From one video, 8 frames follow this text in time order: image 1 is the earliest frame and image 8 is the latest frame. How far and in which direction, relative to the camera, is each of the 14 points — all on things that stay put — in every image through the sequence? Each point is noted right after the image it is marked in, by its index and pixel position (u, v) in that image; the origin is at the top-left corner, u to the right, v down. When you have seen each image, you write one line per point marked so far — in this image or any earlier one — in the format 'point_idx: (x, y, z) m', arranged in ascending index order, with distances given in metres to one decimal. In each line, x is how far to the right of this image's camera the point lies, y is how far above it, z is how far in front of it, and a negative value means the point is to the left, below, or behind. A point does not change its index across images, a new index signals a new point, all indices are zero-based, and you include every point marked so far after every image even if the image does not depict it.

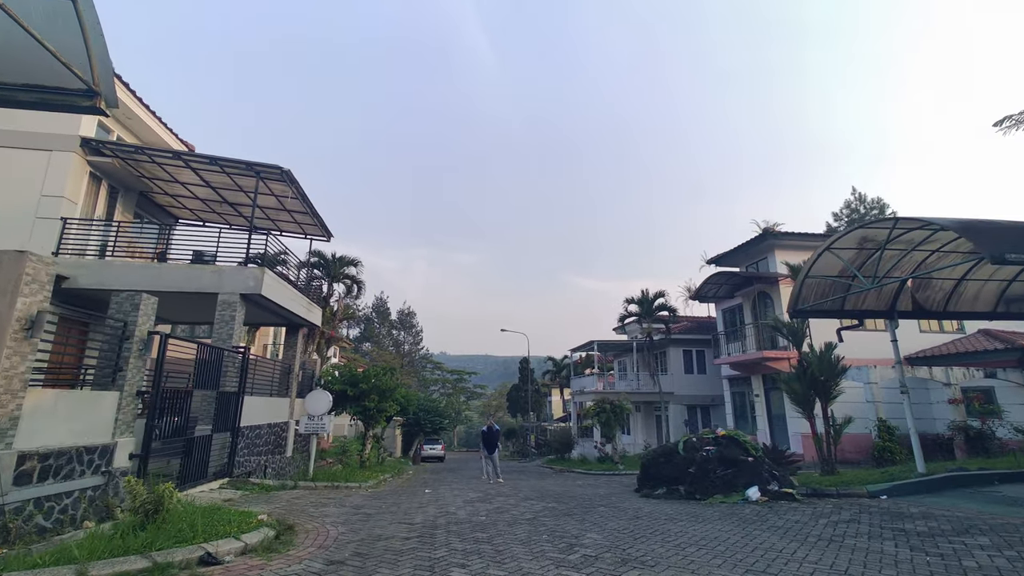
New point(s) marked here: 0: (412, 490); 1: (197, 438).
0: (-2.9, -6.0, +13.9) m
1: (-7.1, -3.4, +10.5) m
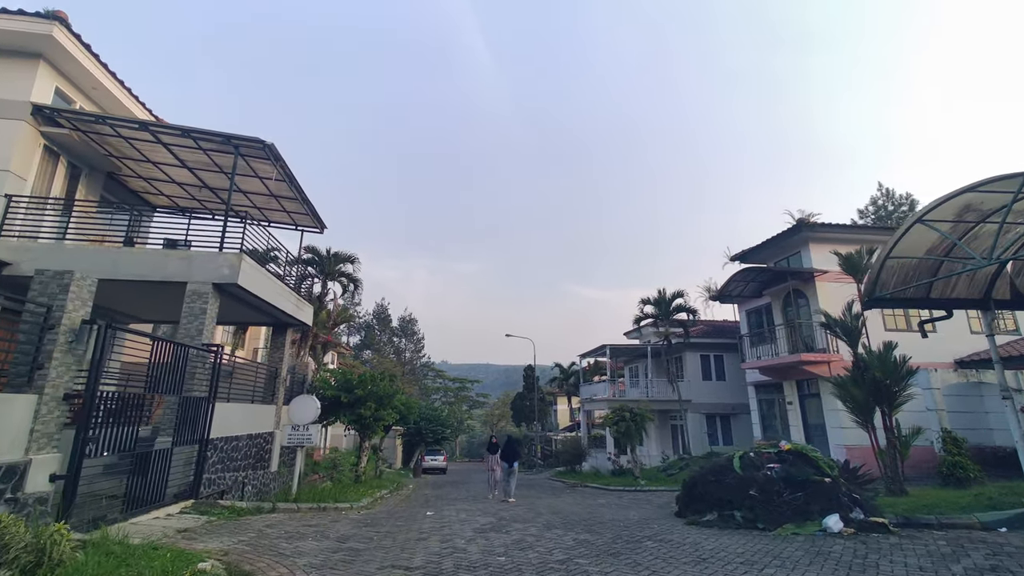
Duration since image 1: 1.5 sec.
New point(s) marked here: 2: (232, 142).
0: (-2.6, -5.8, +12.1) m
1: (-6.7, -3.1, +8.8) m
2: (-7.1, +3.7, +11.8) m
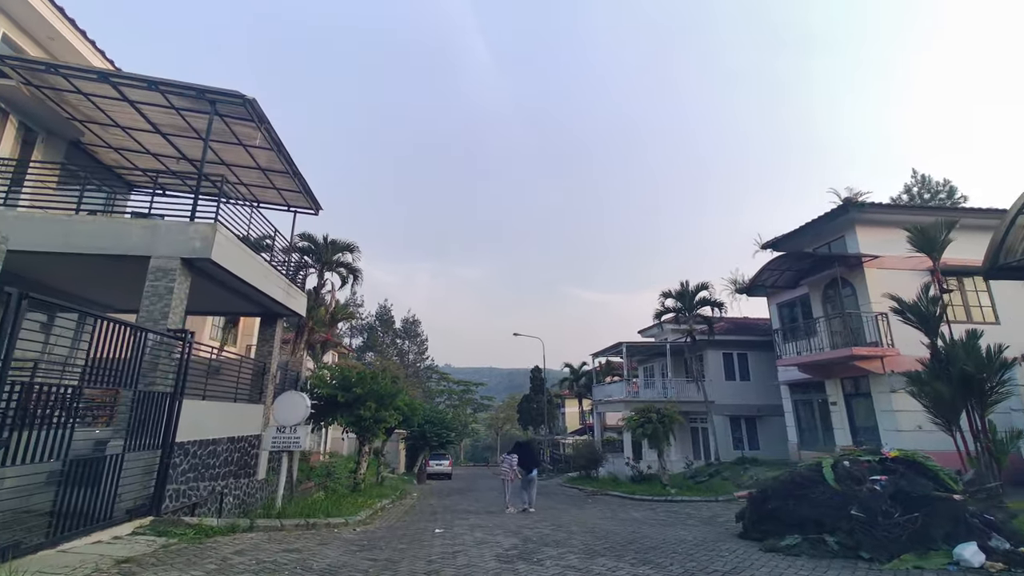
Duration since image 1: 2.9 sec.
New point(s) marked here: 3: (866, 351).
0: (-2.1, -5.3, +10.3) m
1: (-6.3, -2.6, +7.1) m
2: (-6.6, +4.2, +10.1) m
3: (+11.6, -2.1, +15.3) m
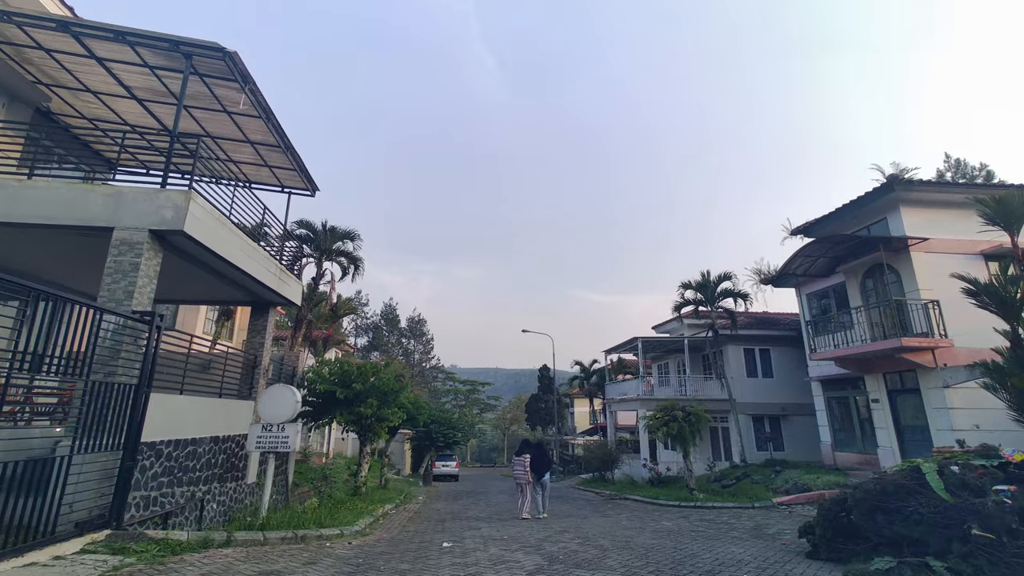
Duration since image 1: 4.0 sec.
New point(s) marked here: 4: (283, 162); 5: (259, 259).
0: (-1.7, -4.9, +9.1) m
1: (-6.0, -2.2, +5.9) m
2: (-6.3, +4.6, +8.9) m
3: (+12.0, -1.6, +13.9) m
4: (-6.5, +3.6, +13.2) m
5: (-6.1, +0.7, +11.2) m
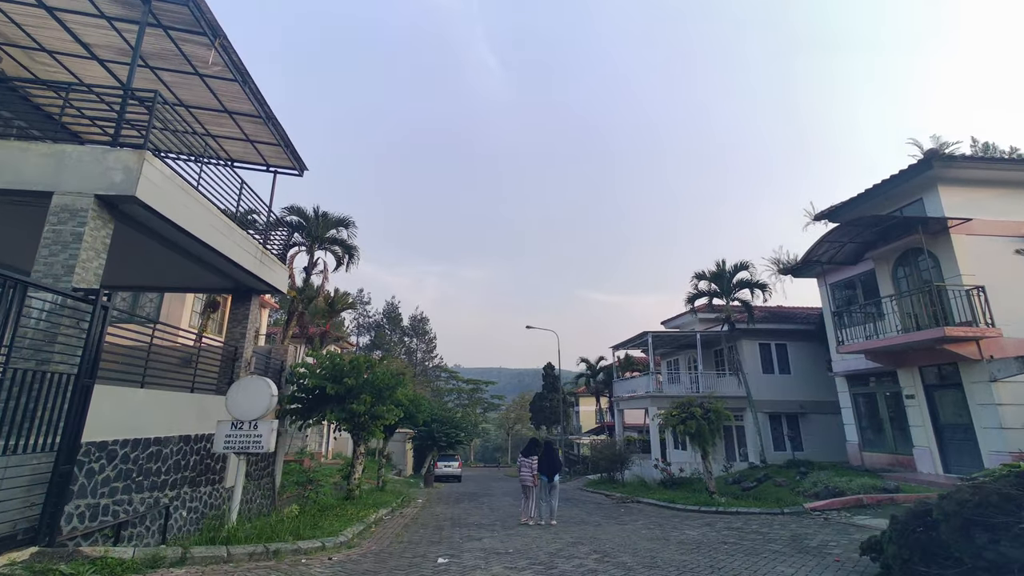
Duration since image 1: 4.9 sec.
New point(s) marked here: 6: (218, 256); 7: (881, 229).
0: (-1.6, -4.5, +8.0) m
1: (-5.9, -1.8, +4.8) m
2: (-6.2, +4.9, +7.8) m
3: (+12.2, -1.2, +12.6) m
4: (-6.4, +4.0, +12.1) m
5: (-6.0, +1.1, +10.1) m
6: (-6.1, +0.7, +9.8) m
7: (+11.8, +1.8, +14.9) m
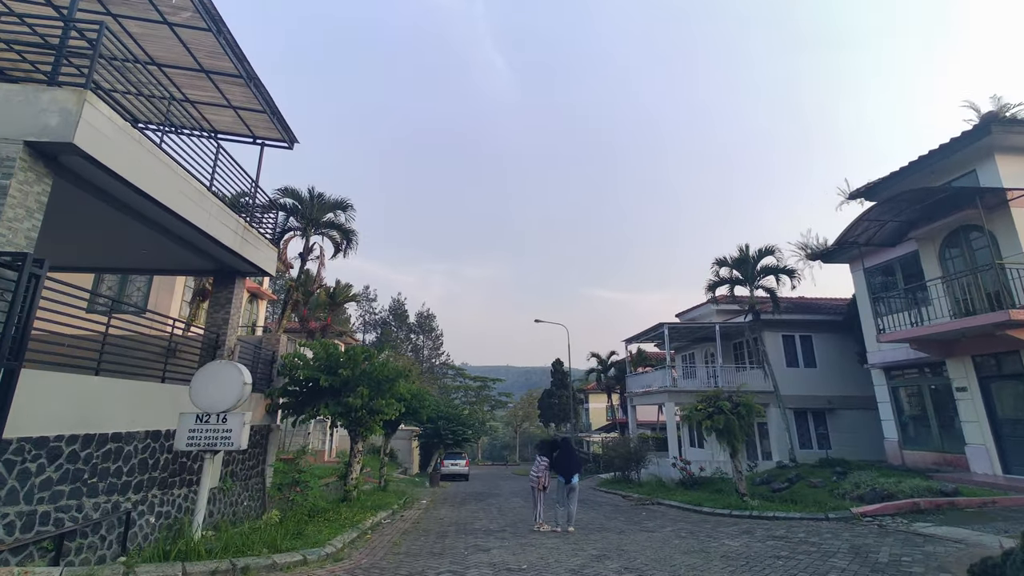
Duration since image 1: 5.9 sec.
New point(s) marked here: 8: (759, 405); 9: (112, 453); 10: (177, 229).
0: (-1.4, -4.1, +6.8) m
1: (-5.8, -1.4, +3.6) m
2: (-6.1, +5.4, +6.7) m
3: (+12.4, -0.7, +11.3) m
4: (-6.2, +4.4, +11.0) m
5: (-5.8, +1.5, +8.9) m
6: (-5.9, +1.1, +8.6) m
7: (+12.1, +2.4, +13.5) m
8: (+7.2, -3.5, +13.7) m
9: (-6.2, -2.6, +7.3) m
10: (-6.3, +1.1, +8.9) m
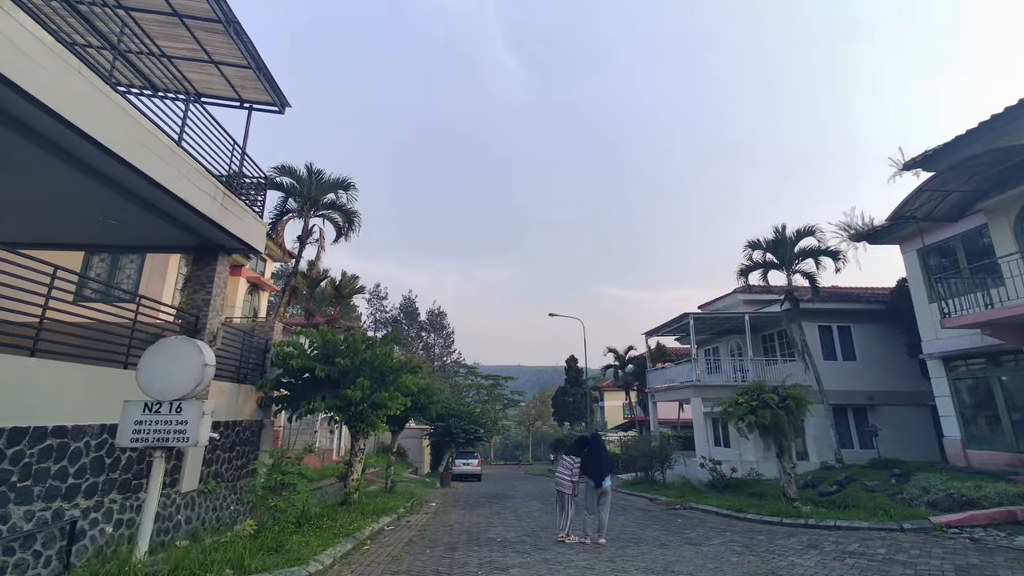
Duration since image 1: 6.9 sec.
0: (-1.1, -3.6, +5.4) m
1: (-5.5, -0.9, +2.4) m
2: (-5.8, +5.8, +5.4) m
3: (+12.8, -0.1, +9.6) m
4: (-5.8, +4.9, +9.7) m
5: (-5.5, +2.0, +7.7) m
6: (-5.6, +1.6, +7.4) m
7: (+12.5, +3.0, +11.8) m
8: (+7.7, -2.9, +12.1) m
9: (-5.9, -2.1, +6.0) m
10: (-5.9, +1.5, +7.6) m
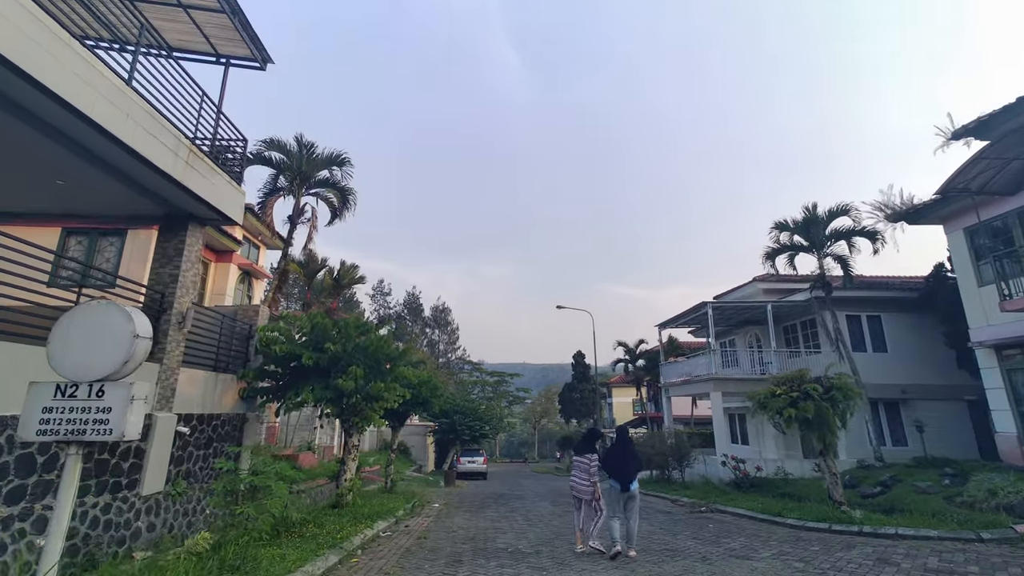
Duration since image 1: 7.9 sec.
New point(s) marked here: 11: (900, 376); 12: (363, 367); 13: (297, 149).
0: (-1.0, -3.1, +4.2) m
1: (-5.4, -0.5, +1.2) m
2: (-5.7, +6.3, +4.2) m
3: (+13.0, +0.5, +8.2) m
4: (-5.6, +5.3, +8.5) m
5: (-5.3, +2.5, +6.5) m
6: (-5.4, +2.1, +6.2) m
7: (+12.7, +3.5, +10.5) m
8: (+7.9, -2.4, +10.8) m
9: (-5.7, -1.6, +4.8) m
10: (-5.8, +2.0, +6.4) m
11: (+15.6, -3.5, +18.6) m
12: (-3.3, -1.8, +10.6) m
13: (-6.5, +4.2, +14.3) m
